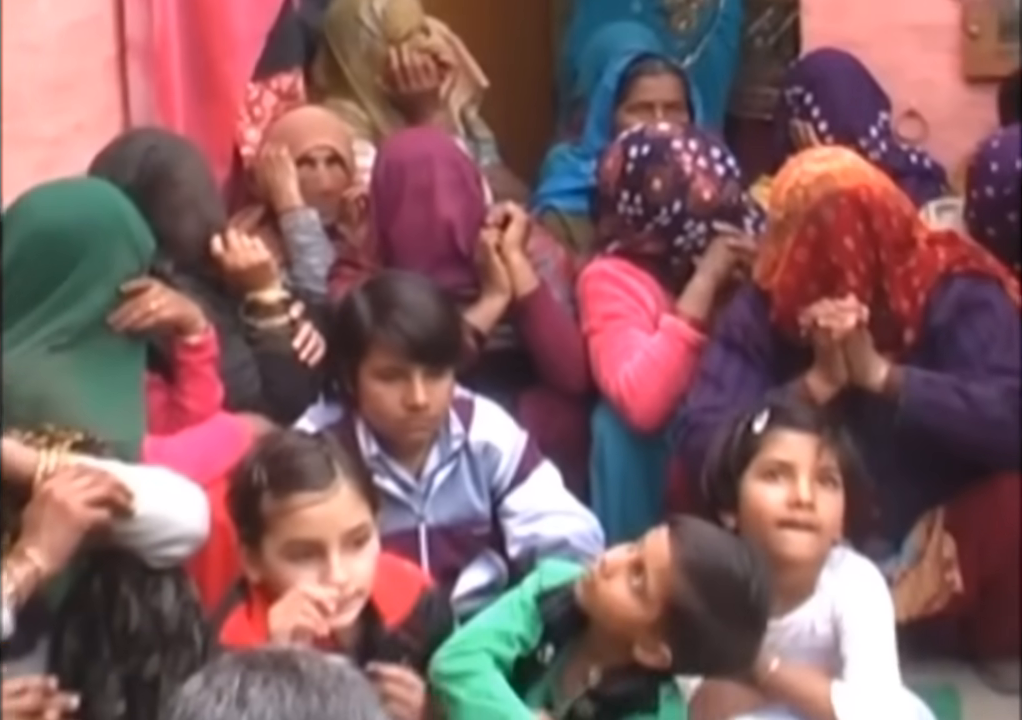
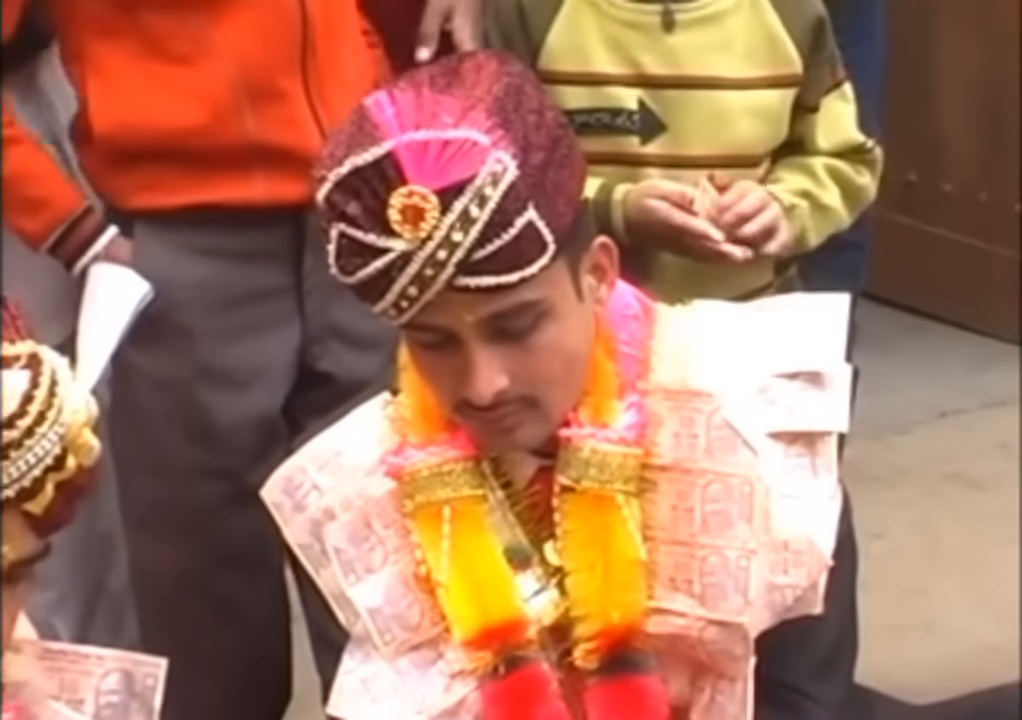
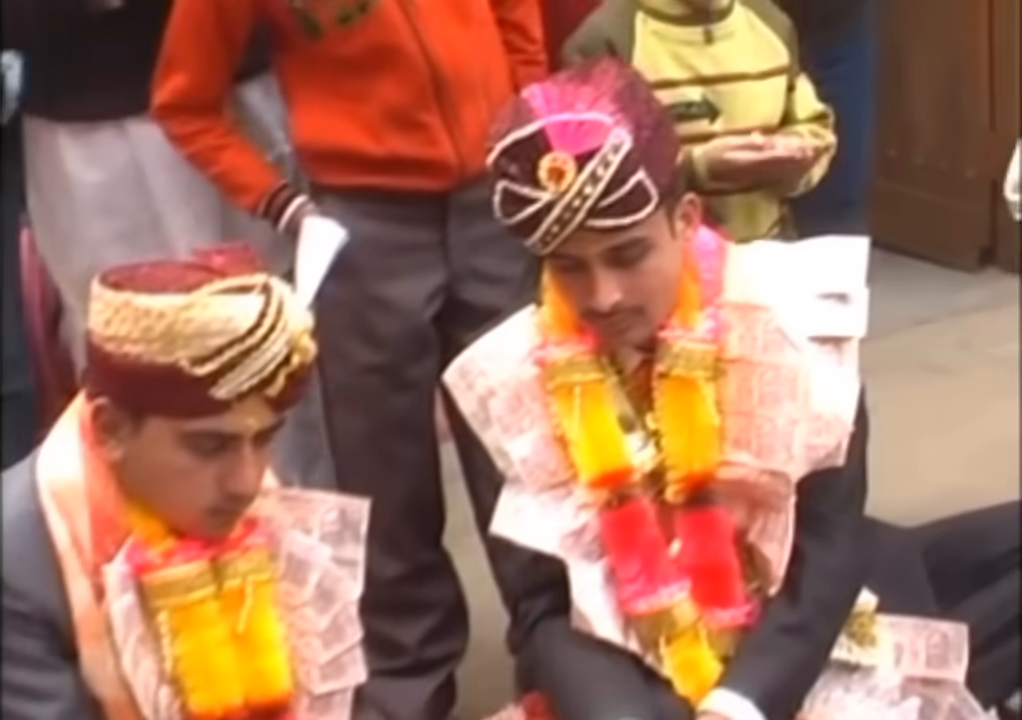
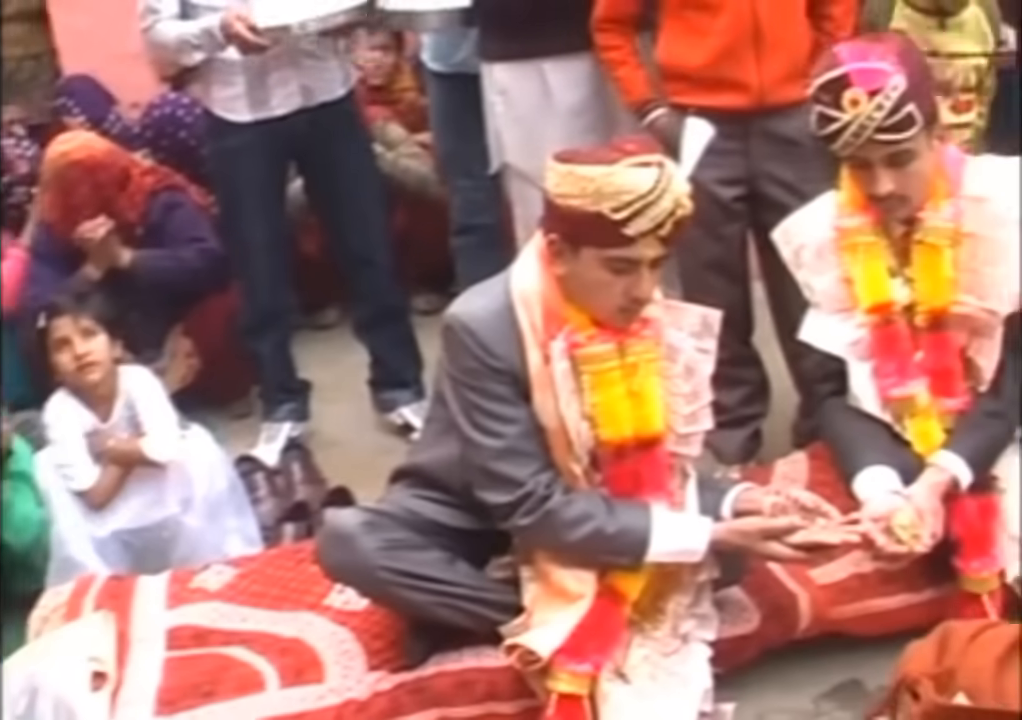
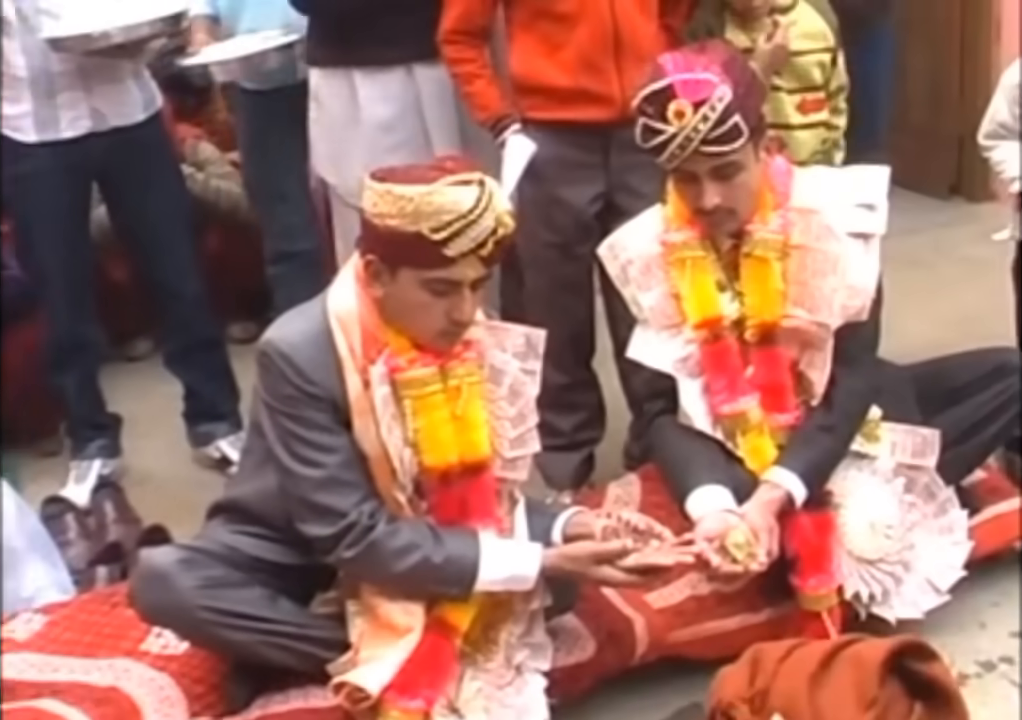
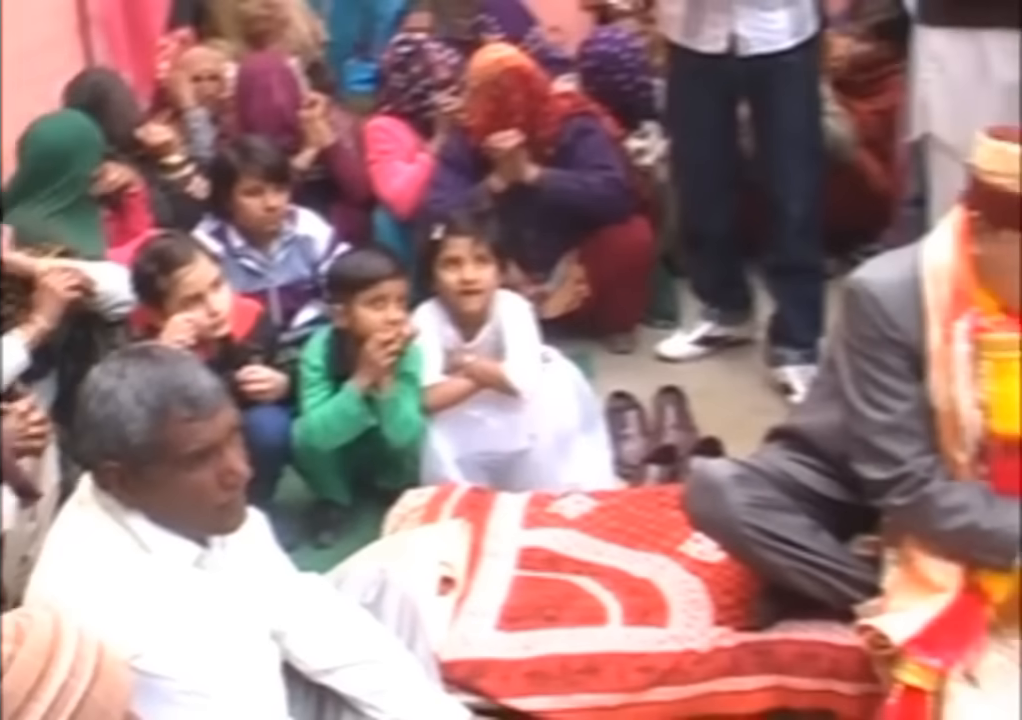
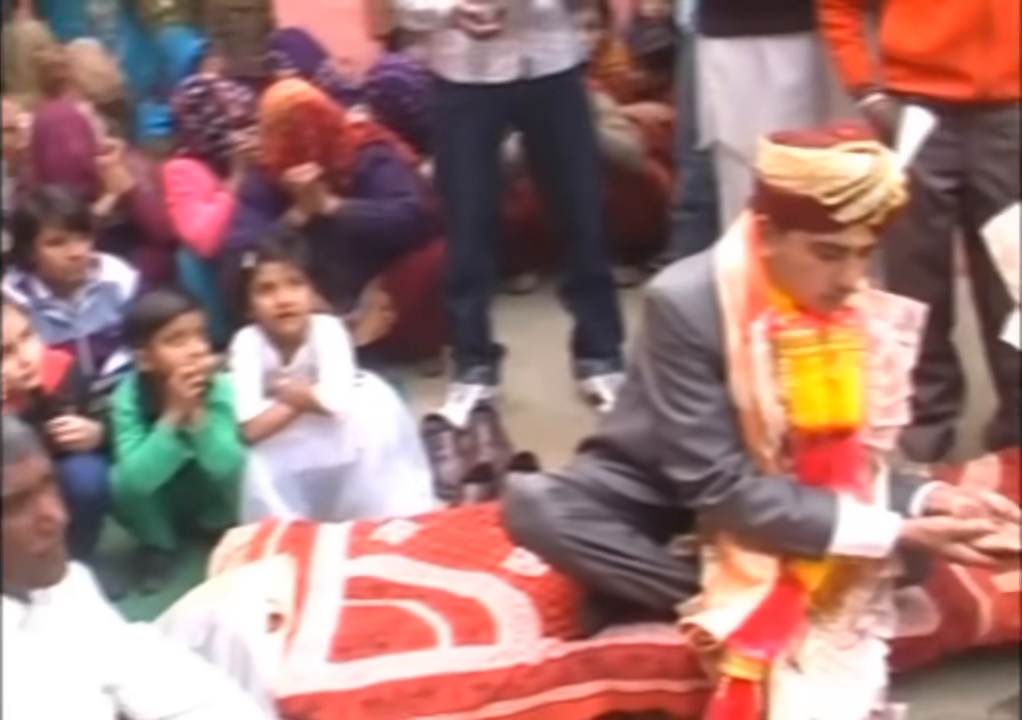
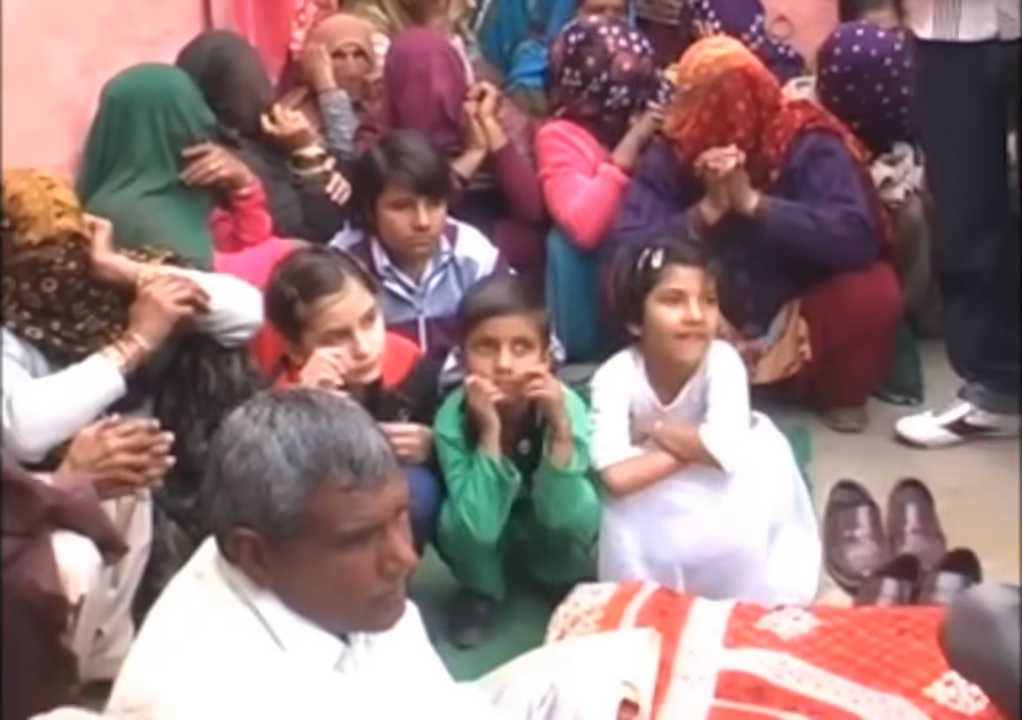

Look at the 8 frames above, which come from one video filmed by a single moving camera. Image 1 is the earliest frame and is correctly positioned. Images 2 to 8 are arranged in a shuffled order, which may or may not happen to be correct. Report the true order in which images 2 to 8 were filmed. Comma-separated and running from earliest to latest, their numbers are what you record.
8, 6, 7, 4, 5, 3, 2
